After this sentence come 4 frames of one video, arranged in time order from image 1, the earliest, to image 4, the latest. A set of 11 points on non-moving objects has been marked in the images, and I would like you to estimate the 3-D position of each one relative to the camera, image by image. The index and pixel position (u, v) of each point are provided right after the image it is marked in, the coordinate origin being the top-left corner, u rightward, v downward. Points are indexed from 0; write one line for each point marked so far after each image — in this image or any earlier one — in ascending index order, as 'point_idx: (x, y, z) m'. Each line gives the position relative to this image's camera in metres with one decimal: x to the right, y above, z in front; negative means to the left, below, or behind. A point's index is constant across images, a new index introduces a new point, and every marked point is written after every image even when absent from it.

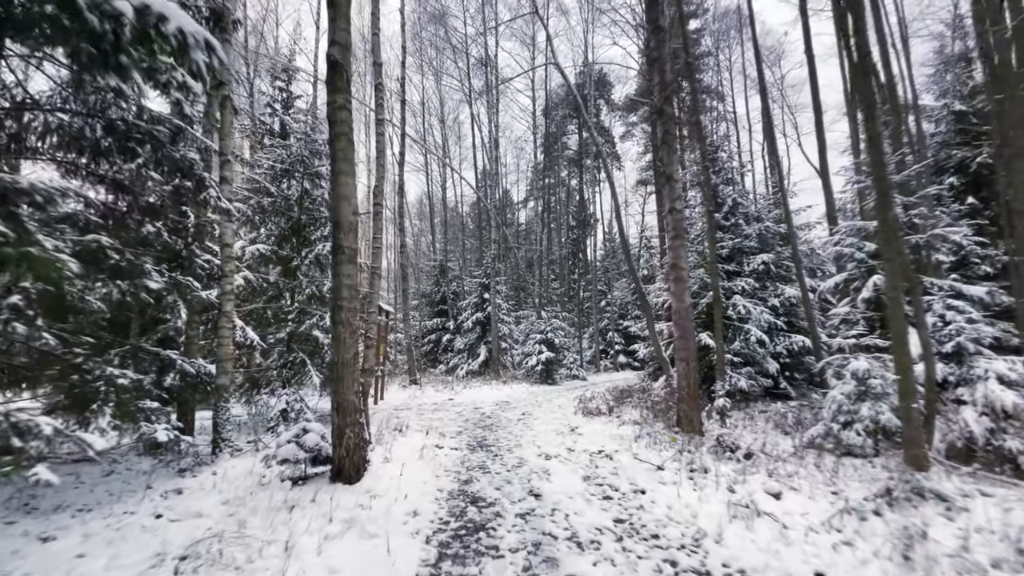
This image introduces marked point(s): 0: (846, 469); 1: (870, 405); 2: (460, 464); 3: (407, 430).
0: (+4.0, -2.2, +5.8) m
1: (+5.2, -1.7, +7.0) m
2: (-0.7, -2.2, +6.1) m
3: (-1.8, -2.4, +8.1) m
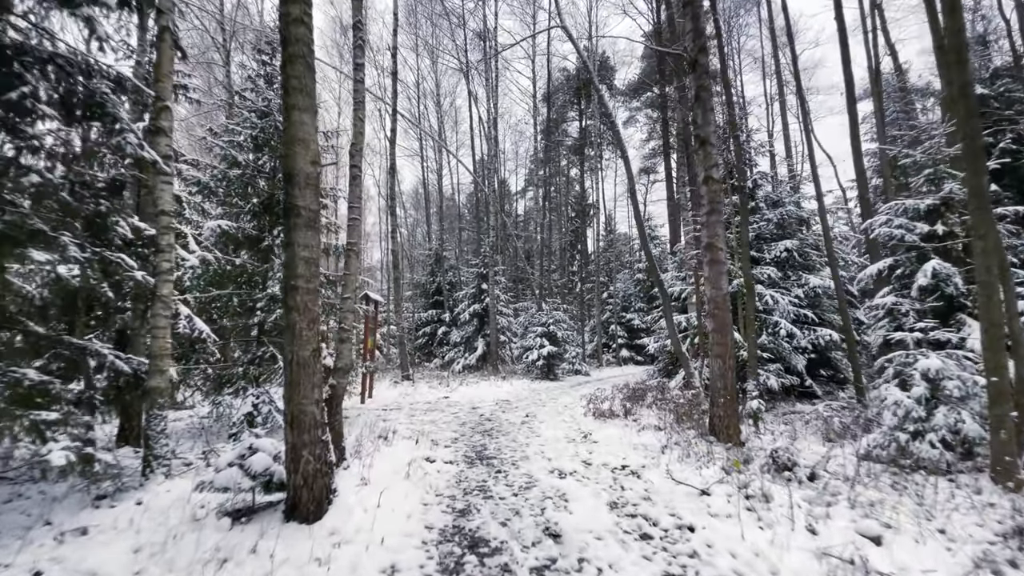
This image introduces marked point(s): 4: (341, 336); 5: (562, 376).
0: (+4.1, -2.0, +4.7) m
1: (+5.3, -1.5, +5.8) m
2: (-0.6, -2.0, +4.9) m
3: (-1.7, -2.1, +6.9) m
4: (-1.9, -0.5, +5.4) m
5: (+1.9, -3.3, +18.1) m
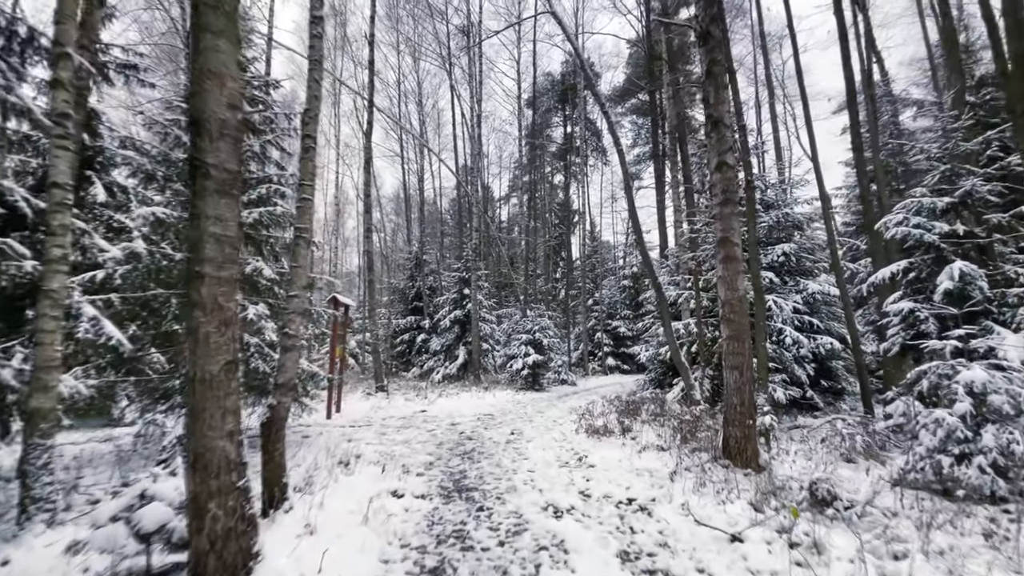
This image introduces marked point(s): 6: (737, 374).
0: (+4.0, -2.0, +3.9) m
1: (+5.1, -1.5, +5.1) m
2: (-0.7, -2.0, +3.9) m
3: (-1.9, -2.1, +5.9) m
4: (-2.1, -0.5, +4.4) m
5: (+1.2, -3.5, +17.2) m
6: (+2.6, -1.0, +5.6) m
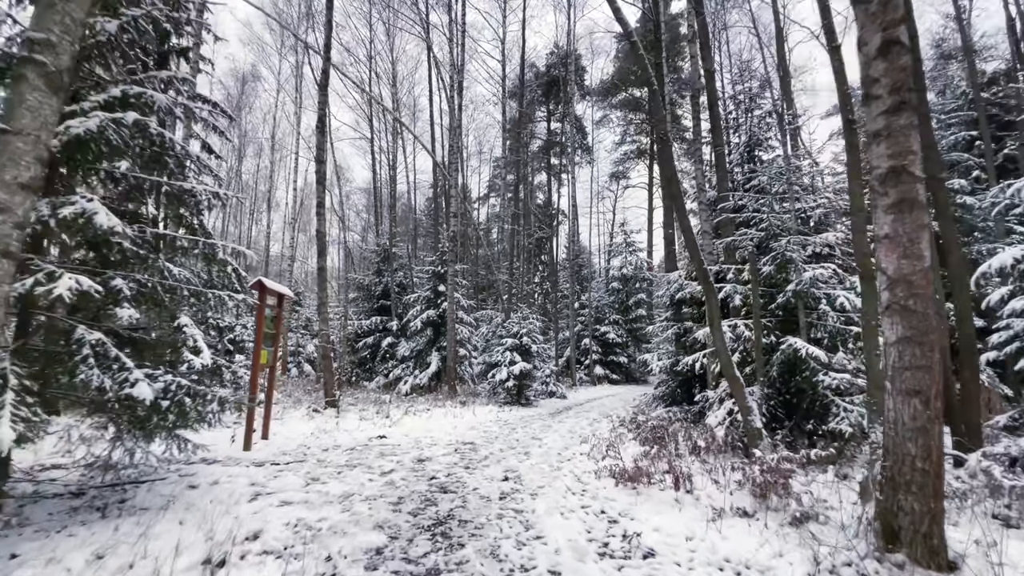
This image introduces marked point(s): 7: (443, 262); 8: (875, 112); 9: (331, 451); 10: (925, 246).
0: (+4.2, -1.8, +1.6) m
1: (+5.2, -1.3, +2.8) m
2: (-0.5, -1.7, +1.4) m
3: (-1.8, -1.8, +3.2) m
4: (-1.9, -0.2, +1.8) m
5: (+0.7, -3.4, +14.7) m
6: (+2.7, -0.8, +3.2) m
7: (-2.3, +0.9, +16.4) m
8: (+2.6, +1.3, +3.4) m
9: (-2.6, -2.3, +7.0) m
10: (+2.8, +0.3, +3.2) m
